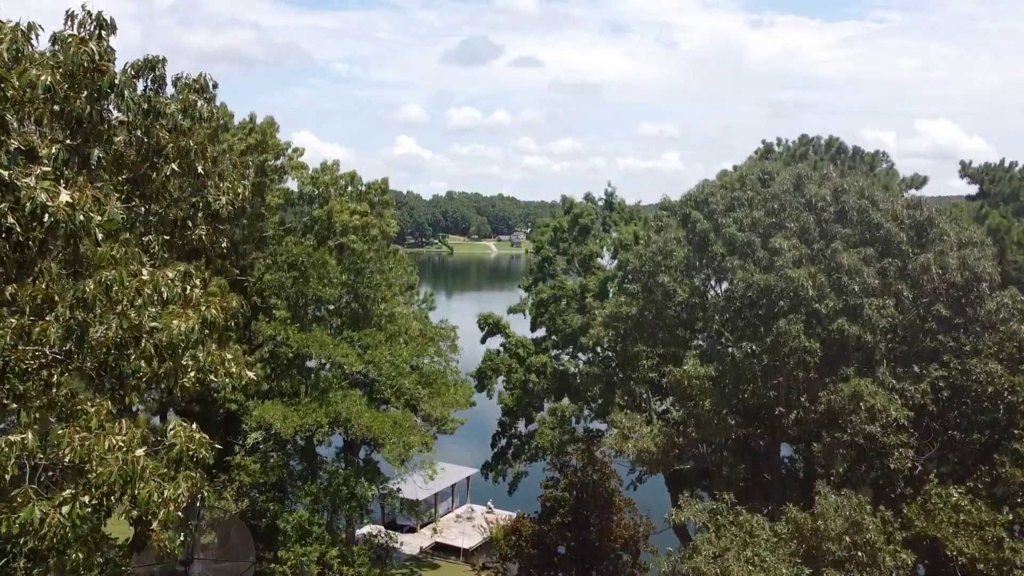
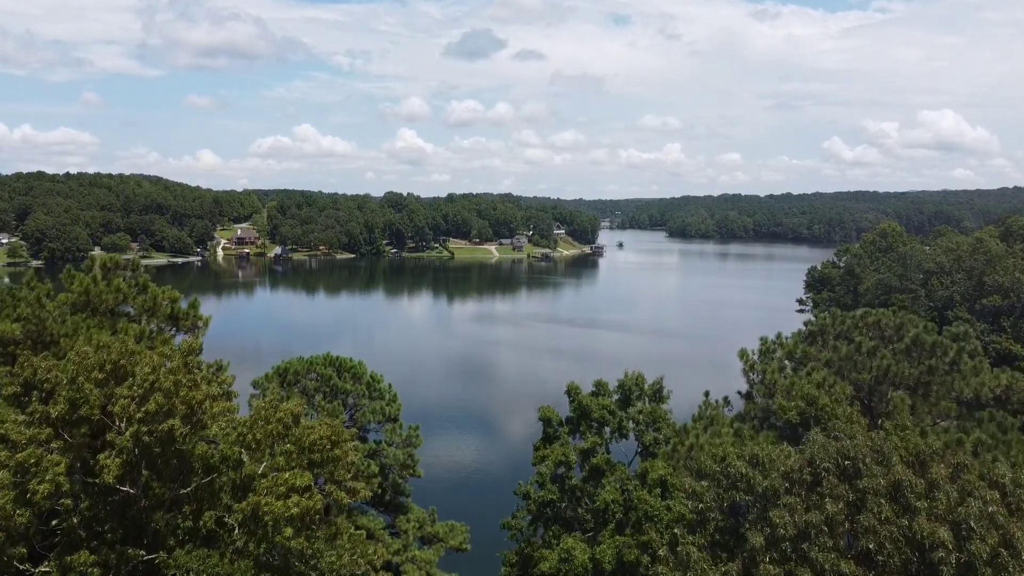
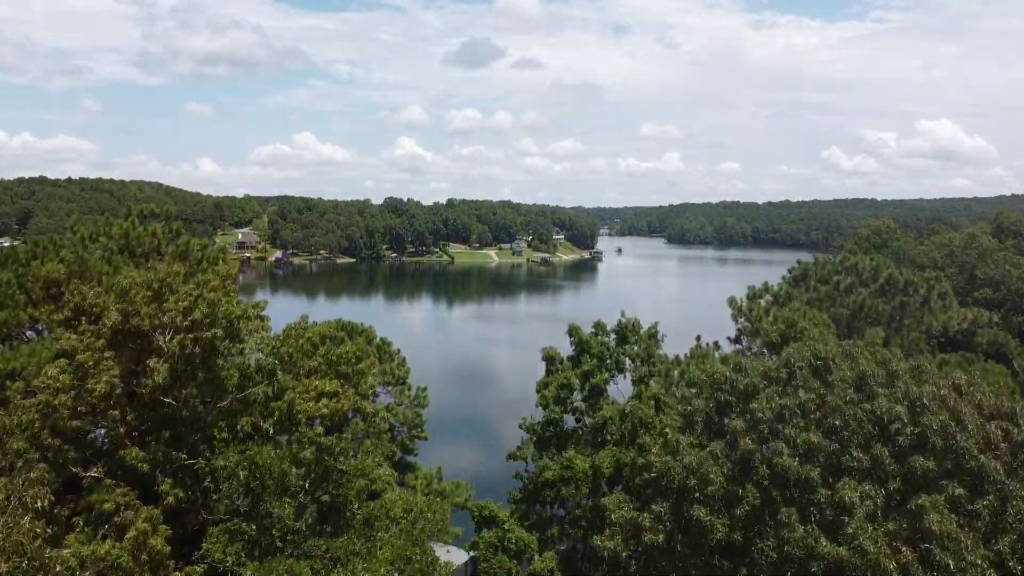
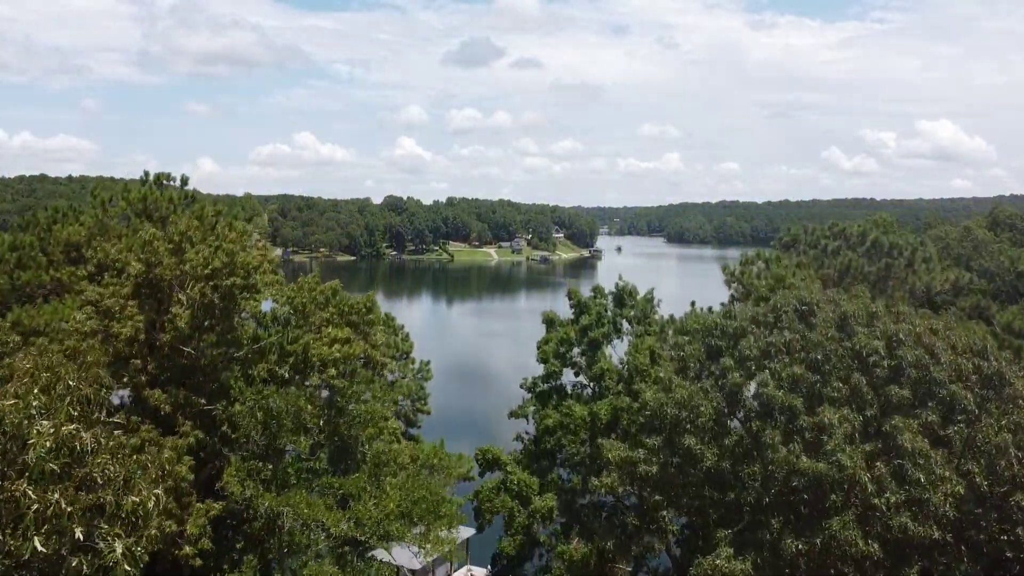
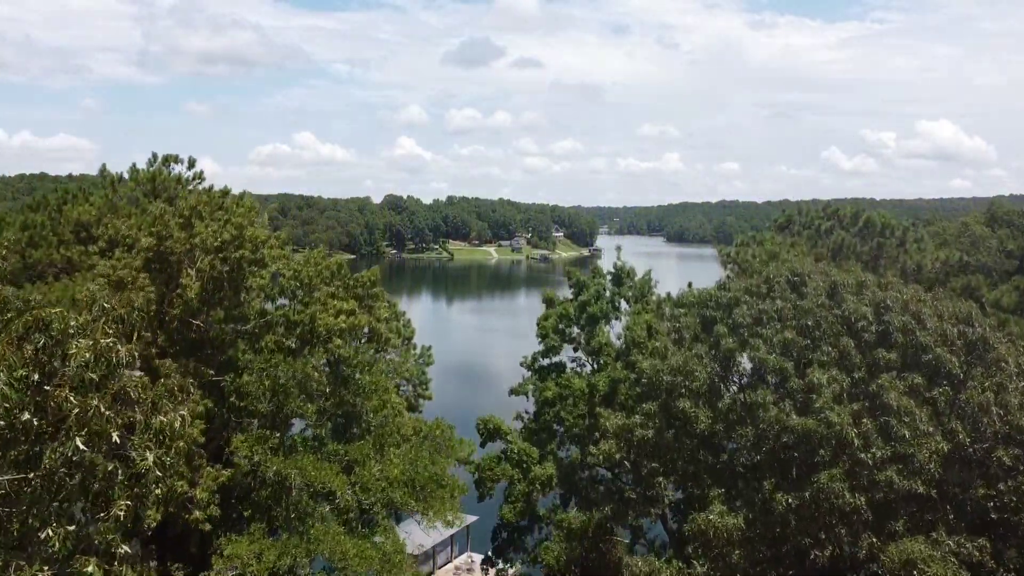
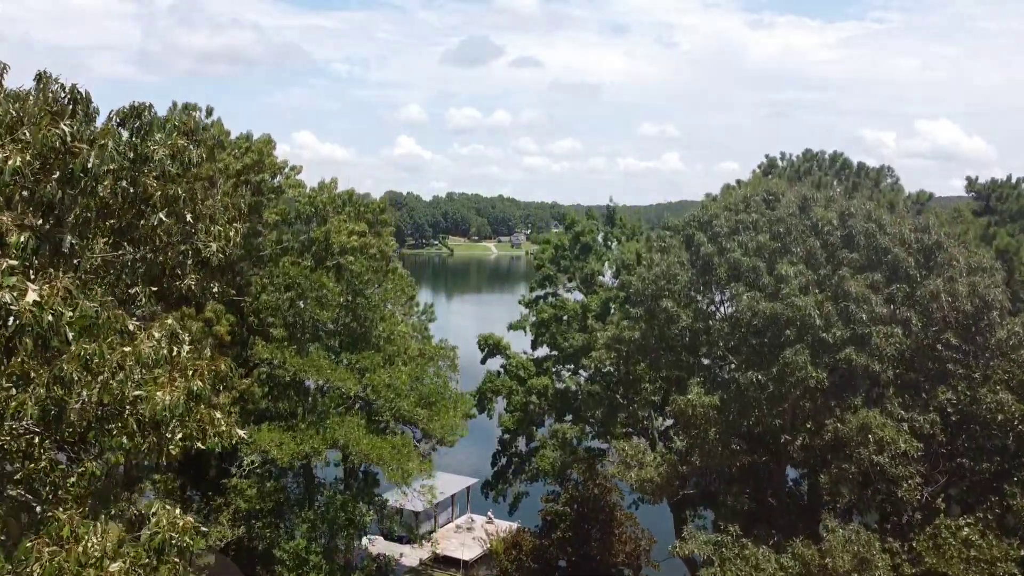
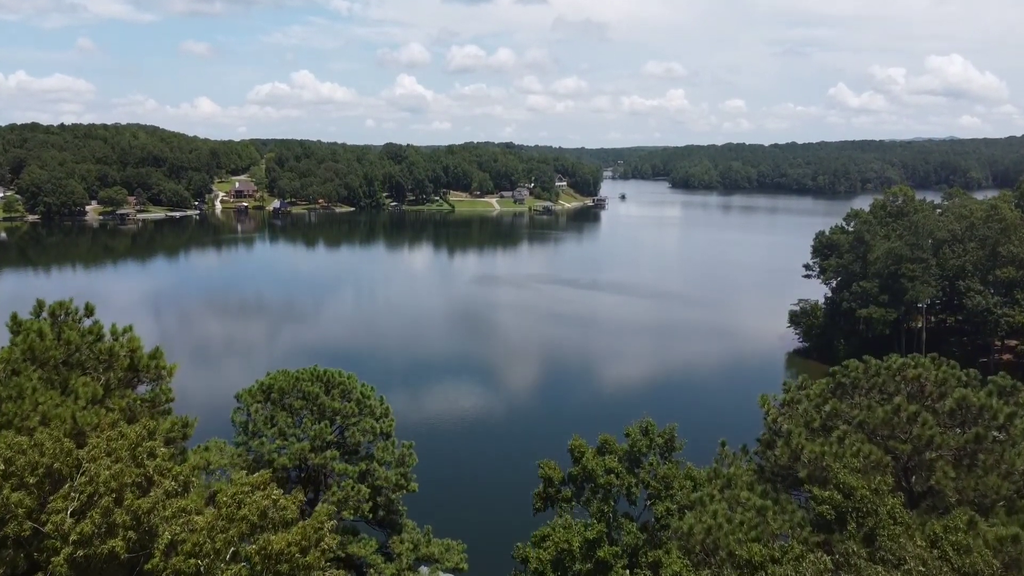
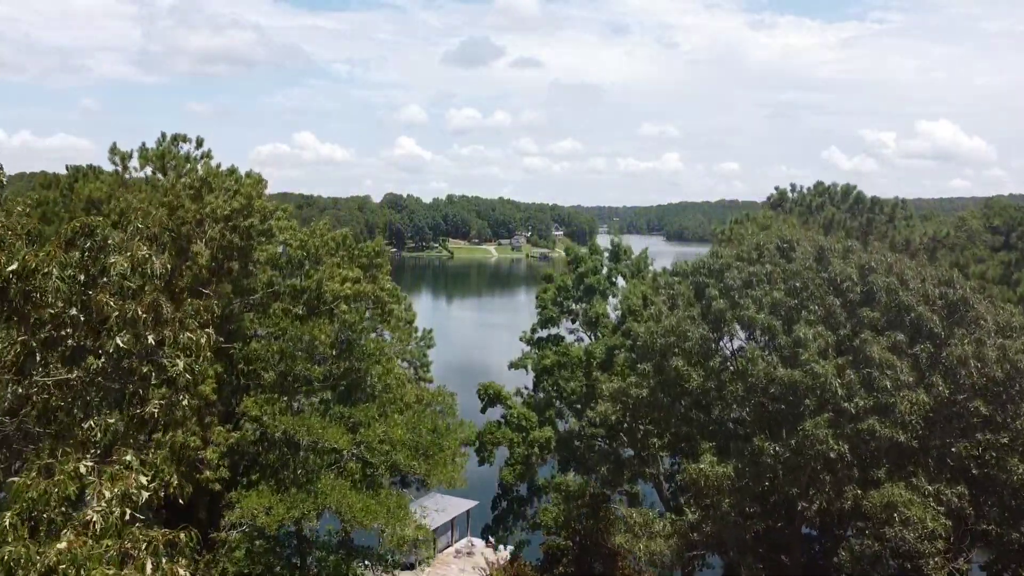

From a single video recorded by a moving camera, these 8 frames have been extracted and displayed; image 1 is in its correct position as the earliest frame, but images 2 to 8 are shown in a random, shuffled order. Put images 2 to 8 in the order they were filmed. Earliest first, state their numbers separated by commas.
6, 8, 5, 4, 3, 2, 7
